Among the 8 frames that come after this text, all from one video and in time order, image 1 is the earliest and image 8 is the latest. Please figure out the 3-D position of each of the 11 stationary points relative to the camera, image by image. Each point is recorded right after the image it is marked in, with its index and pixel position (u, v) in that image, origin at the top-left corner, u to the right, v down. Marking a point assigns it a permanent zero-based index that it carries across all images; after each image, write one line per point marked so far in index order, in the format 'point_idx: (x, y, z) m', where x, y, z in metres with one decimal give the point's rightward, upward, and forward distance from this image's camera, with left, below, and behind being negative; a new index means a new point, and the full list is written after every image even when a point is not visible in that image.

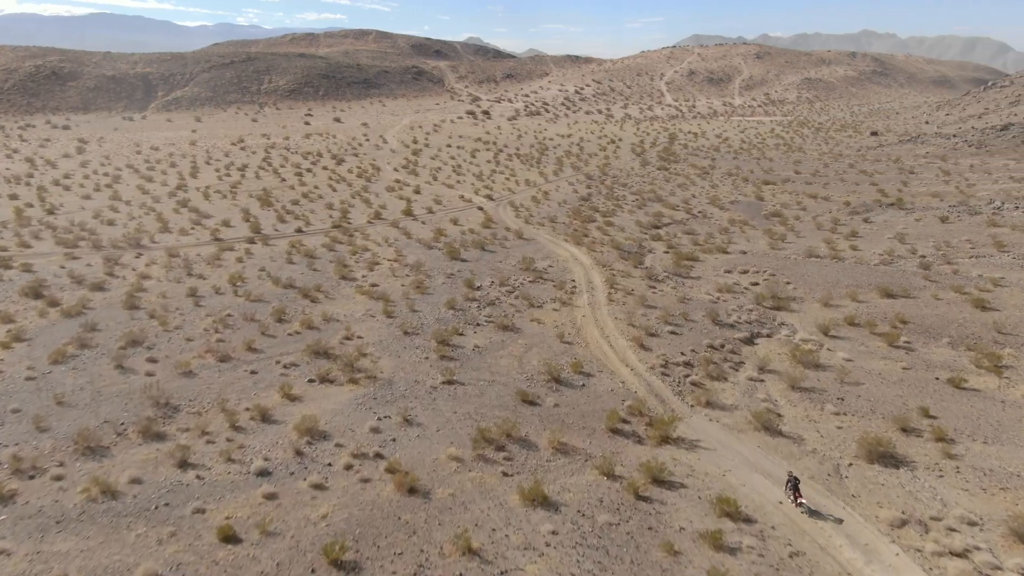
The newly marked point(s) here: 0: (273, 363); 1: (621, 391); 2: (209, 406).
0: (-5.3, -1.6, +17.3) m
1: (+2.3, -2.2, +16.7) m
2: (-5.7, -2.2, +14.8) m
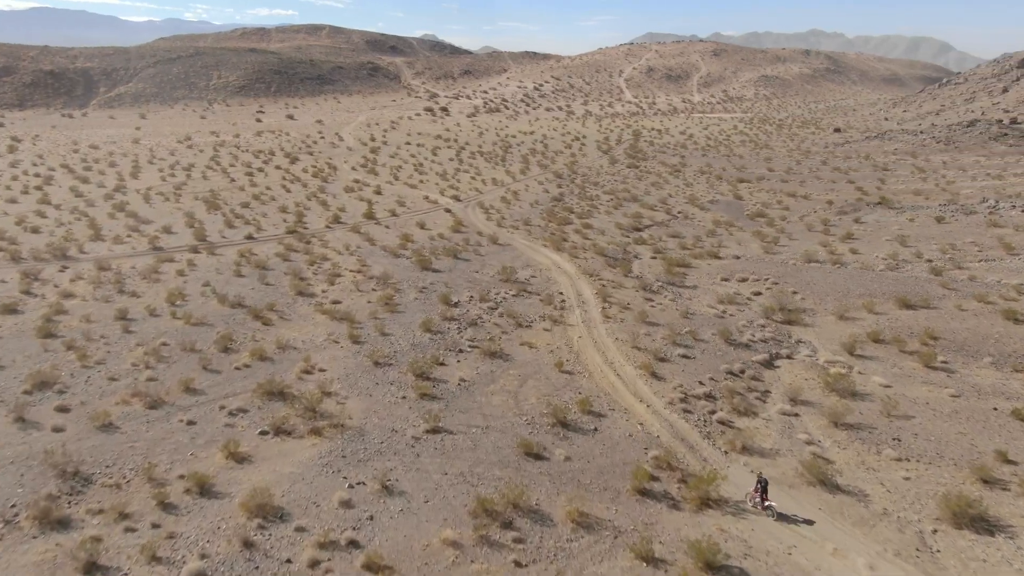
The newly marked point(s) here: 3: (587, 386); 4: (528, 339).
0: (-5.3, -2.2, +14.1) m
1: (+2.3, -2.6, +13.9) m
2: (-5.6, -2.8, +11.6) m
3: (+1.5, -2.0, +16.0) m
4: (+0.4, -1.2, +19.0) m
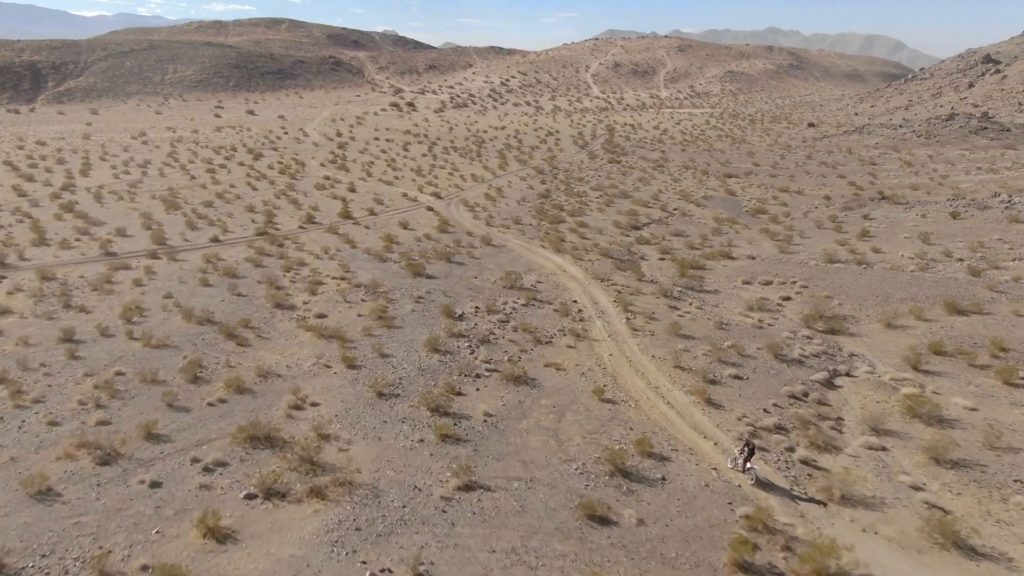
0: (-4.6, -2.5, +11.1) m
1: (+3.0, -2.9, +11.3) m
2: (-4.8, -3.1, +8.7) m
3: (+2.1, -2.2, +13.4) m
4: (+0.9, -1.5, +16.3) m
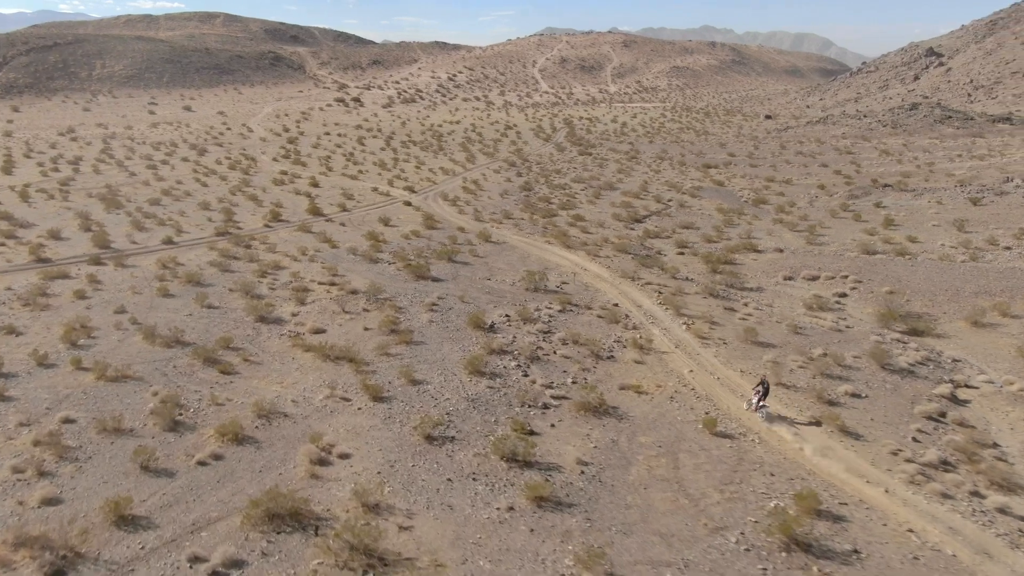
0: (-3.2, -2.6, +7.5) m
1: (+4.4, -2.9, +8.3) m
2: (-3.2, -3.3, +5.1) m
3: (+3.4, -2.3, +10.2) m
4: (+1.9, -1.5, +13.1) m
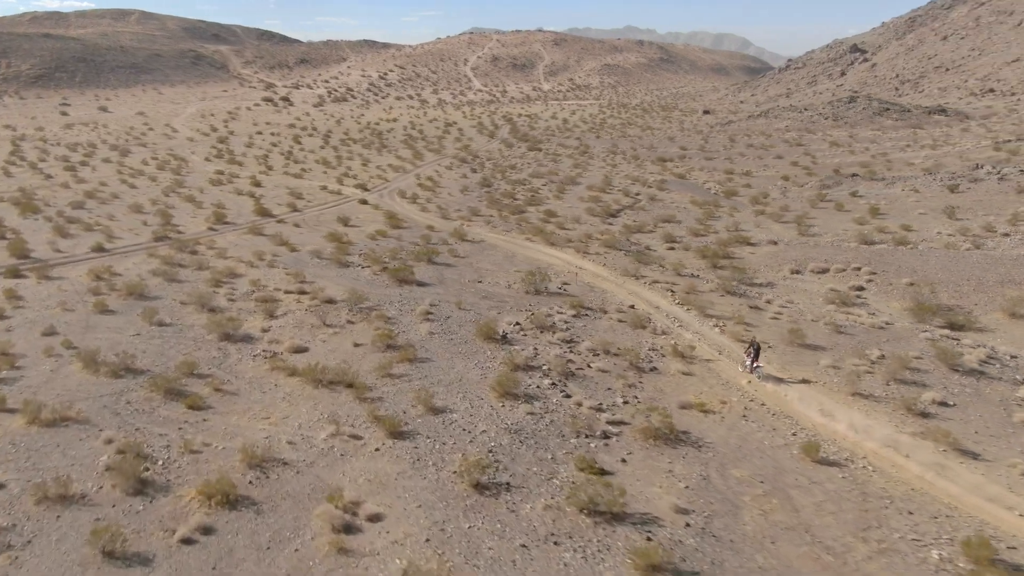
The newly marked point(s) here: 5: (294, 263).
0: (-2.1, -2.8, +5.1) m
1: (+5.4, -2.8, +6.5) m
2: (-1.9, -3.4, +2.7) m
3: (+4.2, -2.2, +8.4) m
4: (+2.4, -1.5, +11.1) m
5: (-5.4, +0.6, +19.6) m
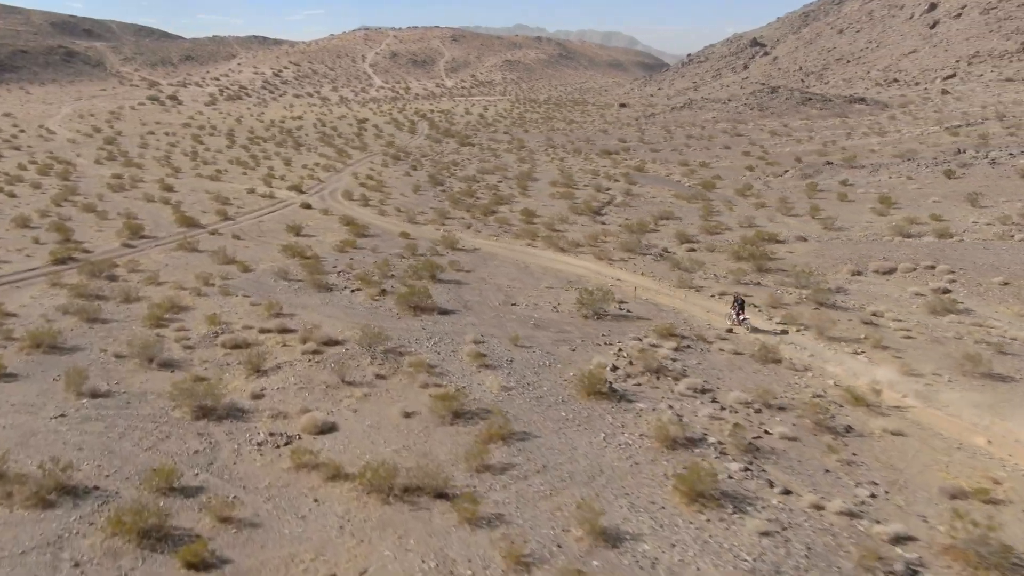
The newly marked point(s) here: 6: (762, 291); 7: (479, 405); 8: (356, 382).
0: (+0.3, -3.2, +1.1) m
1: (+7.6, -2.9, +3.4) m
2: (+0.9, -3.8, -1.3) m
3: (+6.1, -2.4, +5.1) m
4: (+4.0, -1.8, +7.6) m
5: (-4.9, 0.0, +15.0) m
6: (+4.8, 0.0, +15.3) m
7: (-0.4, -1.3, +9.2) m
8: (-2.0, -1.2, +9.9) m
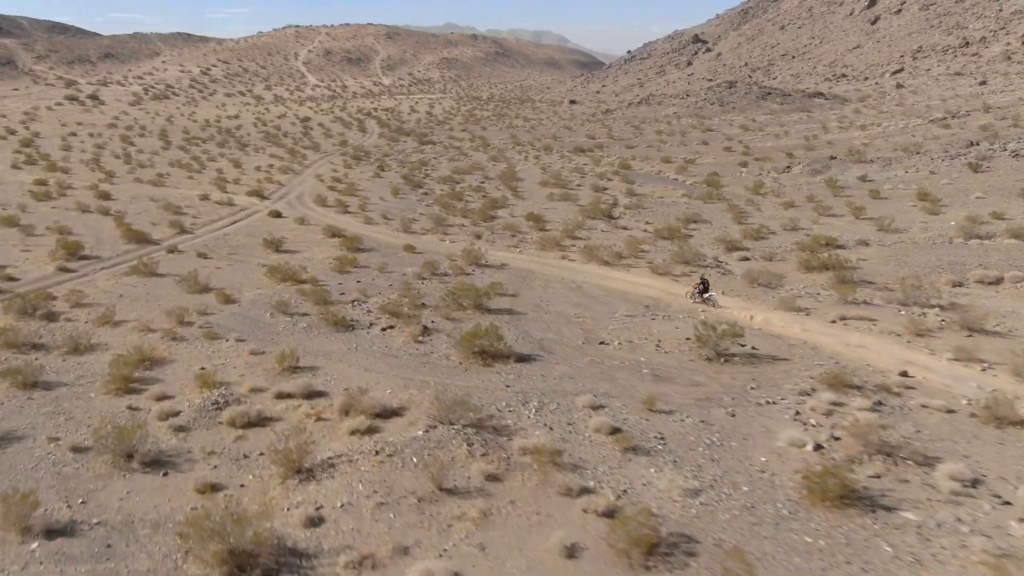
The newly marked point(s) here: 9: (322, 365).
0: (+2.6, -3.7, -2.0) m
1: (+9.7, -3.2, +0.9) m
2: (+3.4, -4.3, -4.3) m
3: (+8.1, -2.7, +2.5) m
4: (+5.7, -2.1, +4.8) m
5: (-3.8, -0.6, +11.5) m
6: (+5.9, -0.4, +12.6) m
7: (+1.2, -1.8, +6.0) m
8: (-0.5, -1.7, +6.6) m
9: (-2.4, -0.9, +10.0) m
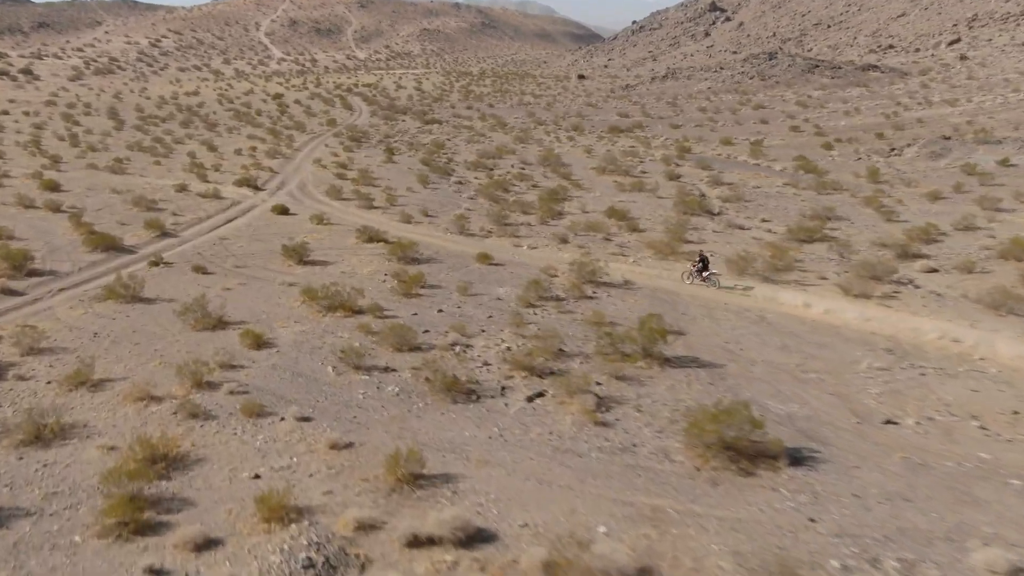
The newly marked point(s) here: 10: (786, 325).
0: (+5.1, -4.2, -5.5) m
1: (+12.1, -3.6, -2.4) m
2: (+6.0, -4.8, -7.8) m
3: (+10.4, -3.1, -0.8) m
4: (+8.0, -2.5, +1.3) m
5: (-1.9, -1.0, +7.6) m
6: (+7.7, -0.7, +9.1) m
7: (+3.4, -2.2, +2.4) m
8: (+1.7, -2.1, +2.9) m
9: (-0.4, -1.3, +6.2) m
10: (+3.2, -0.5, +9.4) m
